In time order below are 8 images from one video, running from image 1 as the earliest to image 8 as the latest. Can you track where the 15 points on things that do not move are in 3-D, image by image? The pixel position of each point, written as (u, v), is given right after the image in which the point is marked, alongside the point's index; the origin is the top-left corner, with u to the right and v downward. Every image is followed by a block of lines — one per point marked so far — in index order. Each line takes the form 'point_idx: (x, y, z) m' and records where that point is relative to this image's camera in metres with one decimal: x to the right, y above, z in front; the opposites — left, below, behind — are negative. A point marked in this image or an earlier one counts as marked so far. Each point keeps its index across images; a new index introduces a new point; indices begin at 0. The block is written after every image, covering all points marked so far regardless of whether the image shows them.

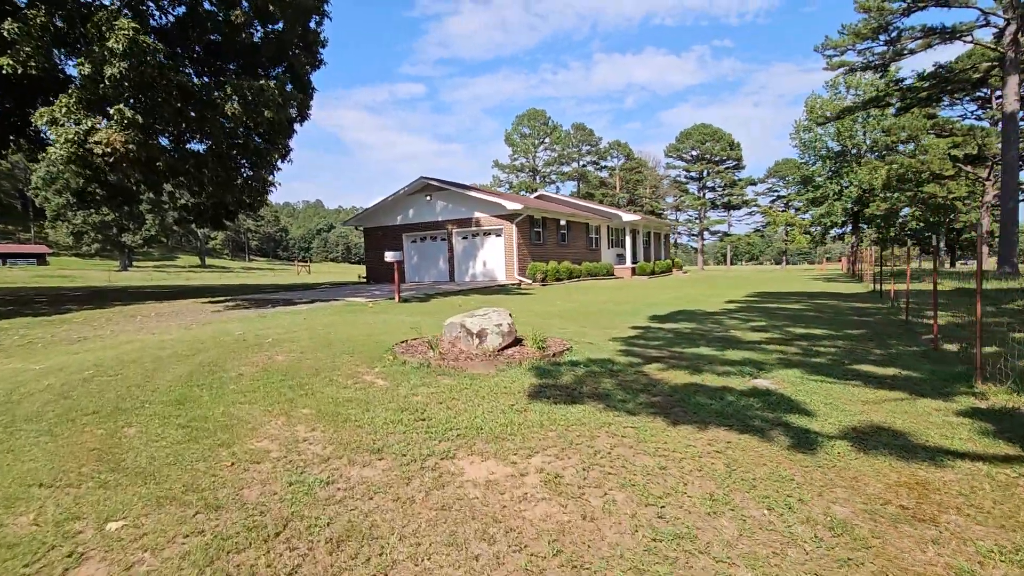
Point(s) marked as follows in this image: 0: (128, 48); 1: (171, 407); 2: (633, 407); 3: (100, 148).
0: (-7.0, +4.5, +9.3) m
1: (-2.8, -1.0, +4.2) m
2: (+0.9, -0.9, +3.7) m
3: (-7.6, +2.6, +9.4) m
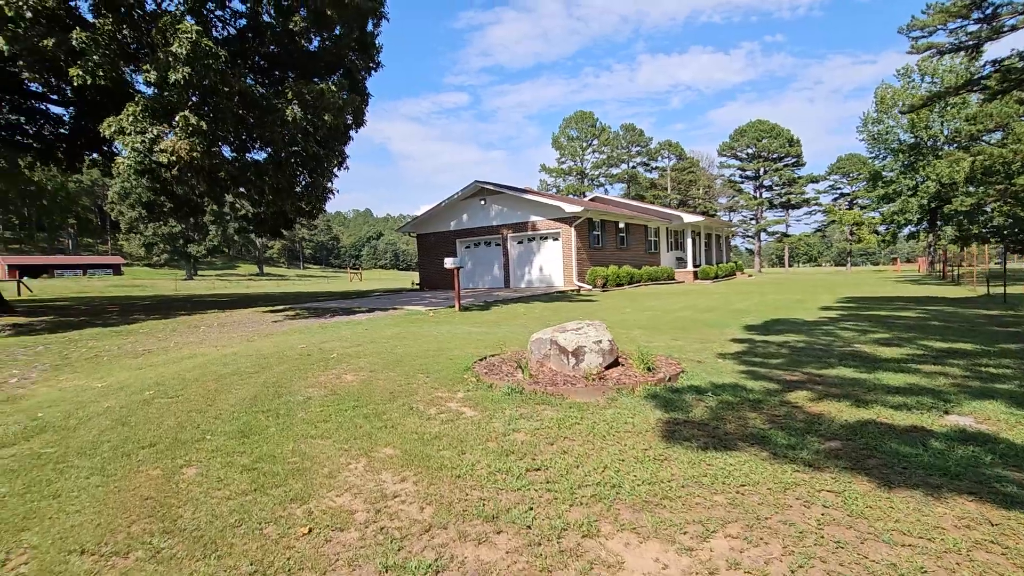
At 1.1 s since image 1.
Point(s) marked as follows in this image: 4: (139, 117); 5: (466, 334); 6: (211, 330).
0: (-5.7, +4.3, +9.2) m
1: (-2.0, -1.1, +3.6) m
2: (+1.6, -0.9, +2.8) m
3: (-6.4, +2.5, +9.3) m
4: (-6.9, +3.2, +9.4) m
5: (-0.8, -0.8, +8.4) m
6: (-5.9, -0.8, +10.0) m
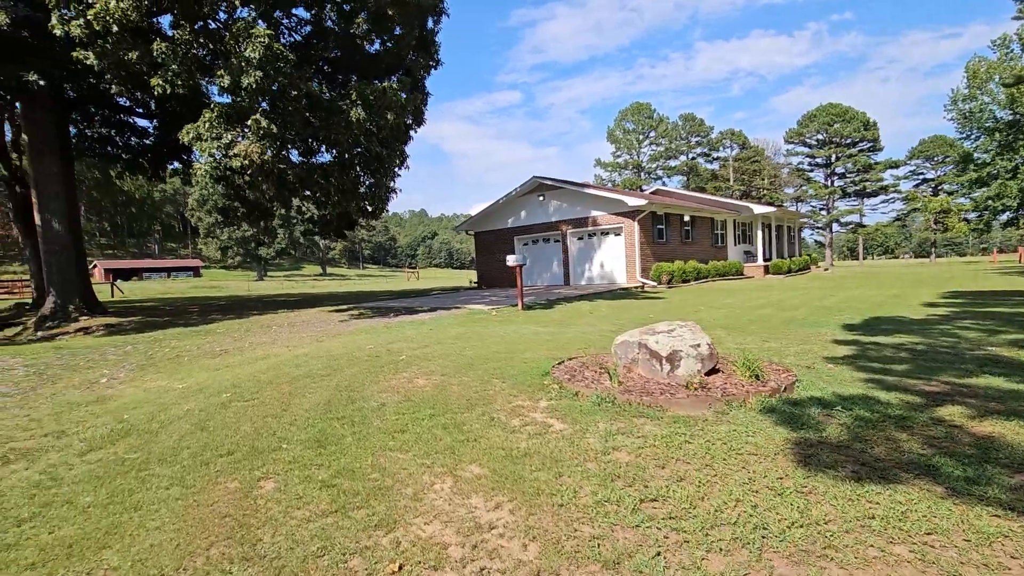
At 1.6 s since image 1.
0: (-4.6, +4.3, +9.3) m
1: (-1.3, -1.1, +3.4) m
2: (+2.2, -0.9, +2.2) m
3: (-5.2, +2.4, +9.6) m
4: (-5.7, +3.2, +9.7) m
5: (+0.4, -0.7, +8.1) m
6: (-4.6, -0.8, +10.2) m
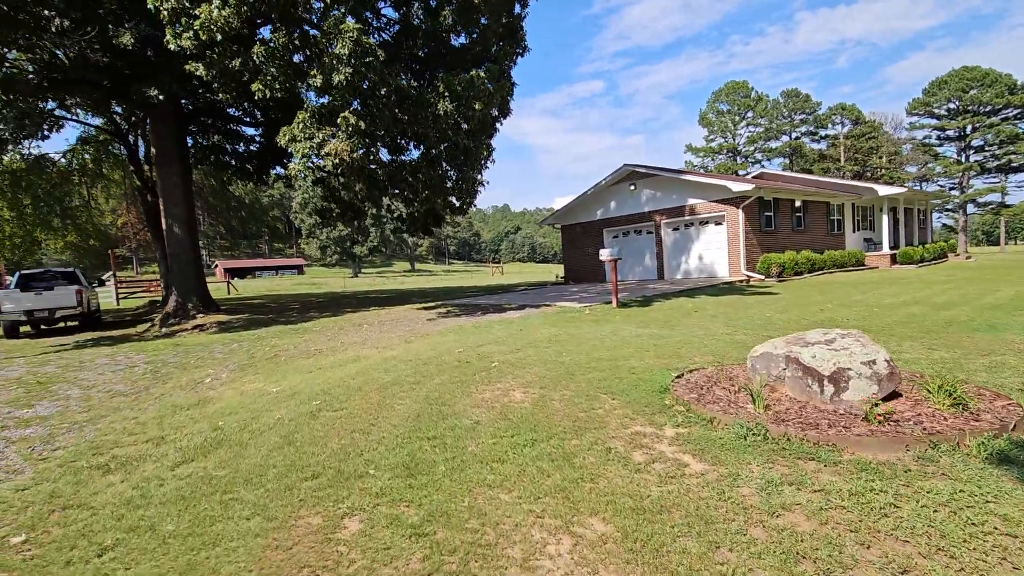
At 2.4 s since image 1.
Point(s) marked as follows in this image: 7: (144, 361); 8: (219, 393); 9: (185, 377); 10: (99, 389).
0: (-2.9, +4.3, +9.3) m
1: (-0.6, -1.1, +3.0) m
2: (+2.6, -0.9, +1.2) m
3: (-3.5, +2.4, +9.6) m
4: (-4.0, +3.2, +9.9) m
5: (+1.8, -0.7, +7.3) m
6: (-2.8, -0.8, +10.2) m
7: (-6.0, -1.2, +8.3) m
8: (-3.3, -1.2, +5.8) m
9: (-4.4, -1.2, +6.8) m
10: (-5.2, -1.3, +6.4) m
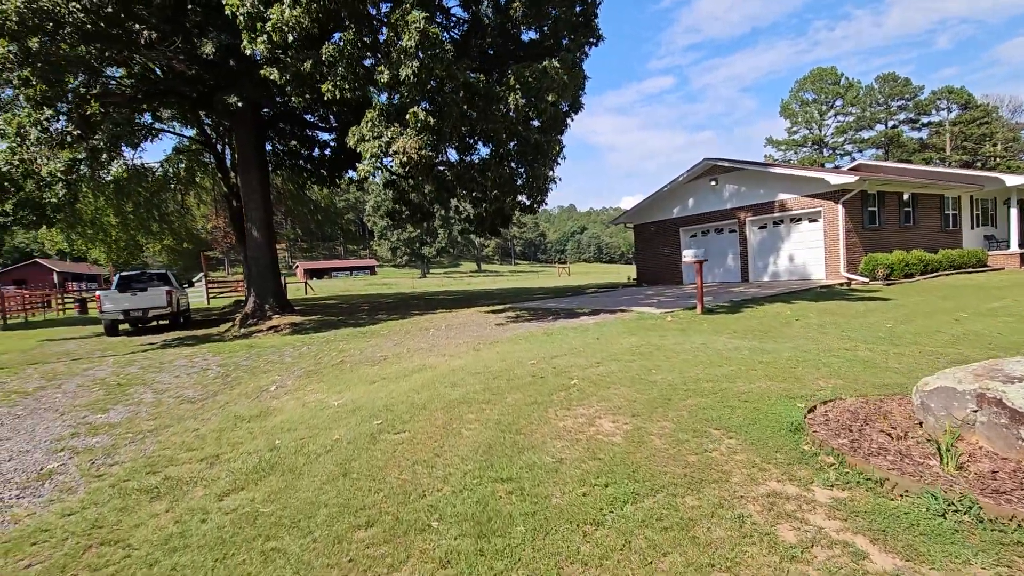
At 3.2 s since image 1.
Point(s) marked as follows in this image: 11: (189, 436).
0: (-1.6, +4.2, +8.9) m
1: (-0.2, -1.2, +2.4) m
2: (+2.8, -1.0, +0.2) m
3: (-2.1, +2.4, +9.3) m
4: (-2.6, +3.1, +9.6) m
5: (+2.8, -0.8, +6.4) m
6: (-1.4, -0.9, +9.8) m
7: (-4.9, -1.3, +8.4) m
8: (-2.5, -1.3, +5.5) m
9: (-3.4, -1.3, +6.7) m
10: (-4.3, -1.3, +6.4) m
11: (-2.9, -1.3, +4.6) m
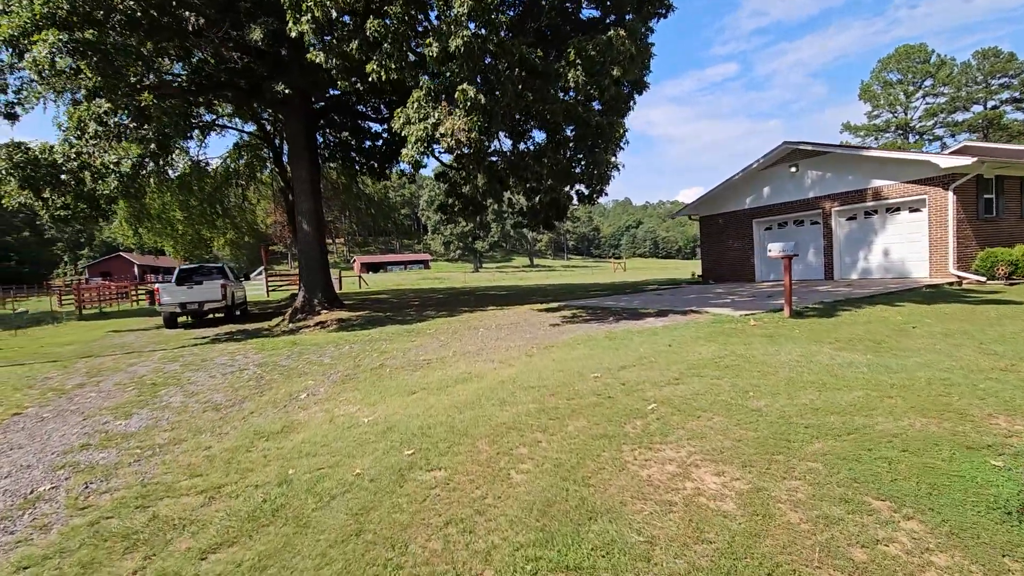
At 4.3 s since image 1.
0: (-0.7, +4.3, +8.1) m
1: (0.0, -1.2, +1.5) m
2: (+2.8, -1.1, -1.0) m
3: (-1.1, +2.4, +8.6) m
4: (-1.6, +3.2, +8.9) m
5: (+3.4, -0.8, +5.2) m
6: (-0.4, -0.8, +9.0) m
7: (-4.0, -1.2, +7.9) m
8: (-1.9, -1.2, +4.9) m
9: (-2.8, -1.2, +6.1) m
10: (-3.6, -1.3, +5.9) m
11: (-2.5, -1.3, +4.0) m
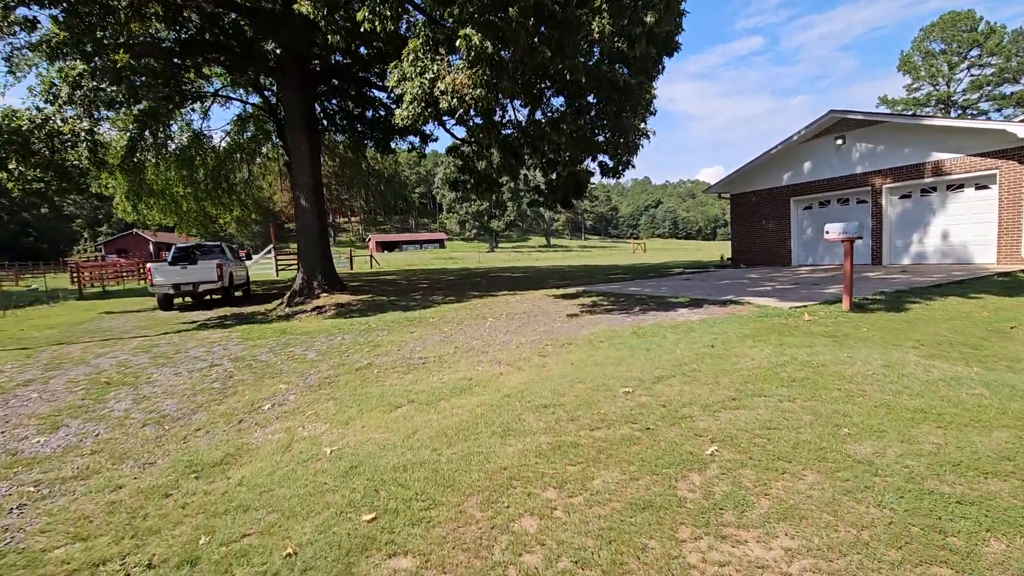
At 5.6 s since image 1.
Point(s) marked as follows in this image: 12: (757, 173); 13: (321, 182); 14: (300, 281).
0: (-0.5, +4.5, +6.8) m
1: (0.0, -1.3, +0.4) m
2: (+2.7, -1.3, -2.1) m
3: (-0.9, +2.7, +7.4) m
4: (-1.3, +3.4, +7.7) m
5: (+3.5, -0.8, +4.0) m
6: (-0.2, -0.6, +7.9) m
7: (-3.8, -1.0, +7.0) m
8: (-1.9, -1.2, +3.9) m
9: (-2.7, -1.1, +5.1) m
10: (-3.6, -1.1, +5.0) m
11: (-2.4, -1.3, +3.0) m
12: (+8.2, +3.9, +17.0) m
13: (-5.0, +2.7, +13.2) m
14: (-5.5, +0.2, +13.2) m
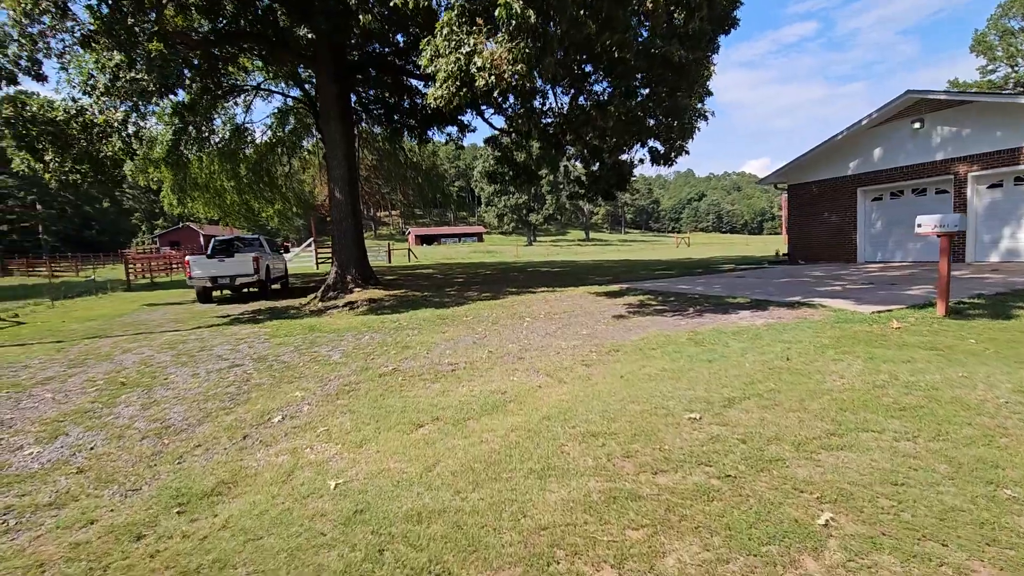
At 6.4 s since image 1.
0: (+0.1, +4.5, +6.1) m
1: (0.0, -1.3, -0.2) m
2: (+2.5, -1.4, -2.9) m
3: (-0.4, +2.7, +6.7) m
4: (-0.8, +3.5, +7.1) m
5: (+3.7, -0.8, +3.0) m
6: (+0.4, -0.6, +7.3) m
7: (-3.3, -0.9, +6.6) m
8: (-1.6, -1.2, +3.3) m
9: (-2.3, -1.0, +4.7) m
10: (-3.2, -1.1, +4.6) m
11: (-2.2, -1.3, +2.5) m
12: (+9.4, +3.9, +15.6) m
13: (-4.0, +2.9, +12.9) m
14: (-4.5, +0.3, +12.9) m
